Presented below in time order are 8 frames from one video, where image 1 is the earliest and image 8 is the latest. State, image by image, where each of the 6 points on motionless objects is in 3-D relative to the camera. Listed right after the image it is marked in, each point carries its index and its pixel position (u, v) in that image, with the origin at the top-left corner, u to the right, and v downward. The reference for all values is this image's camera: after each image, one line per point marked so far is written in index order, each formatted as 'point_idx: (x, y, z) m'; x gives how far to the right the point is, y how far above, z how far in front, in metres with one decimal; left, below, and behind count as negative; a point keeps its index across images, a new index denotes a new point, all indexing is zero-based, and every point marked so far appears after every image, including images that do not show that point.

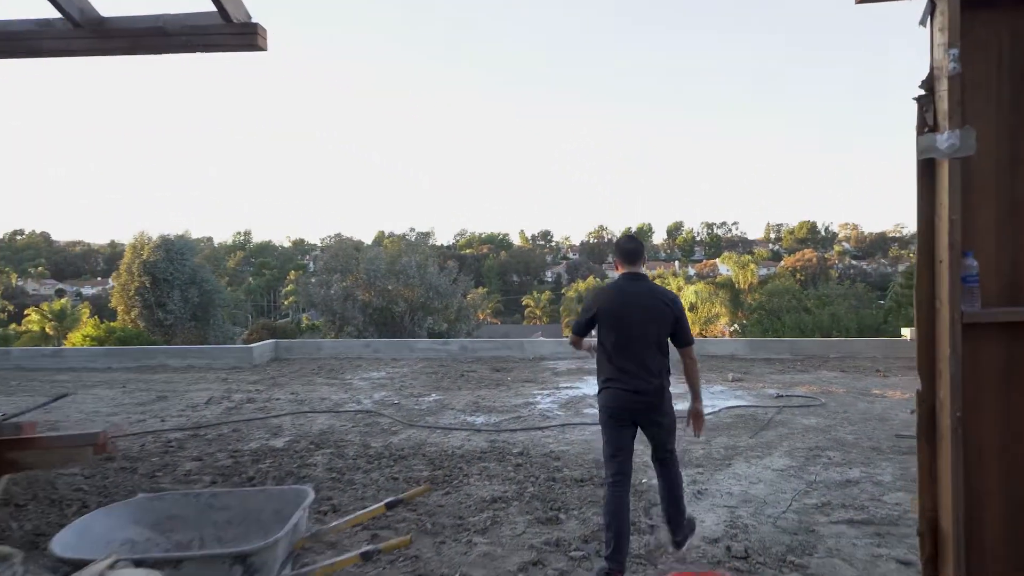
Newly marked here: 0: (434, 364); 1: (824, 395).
0: (-1.3, -1.3, +10.3) m
1: (+3.8, -1.3, +7.5) m
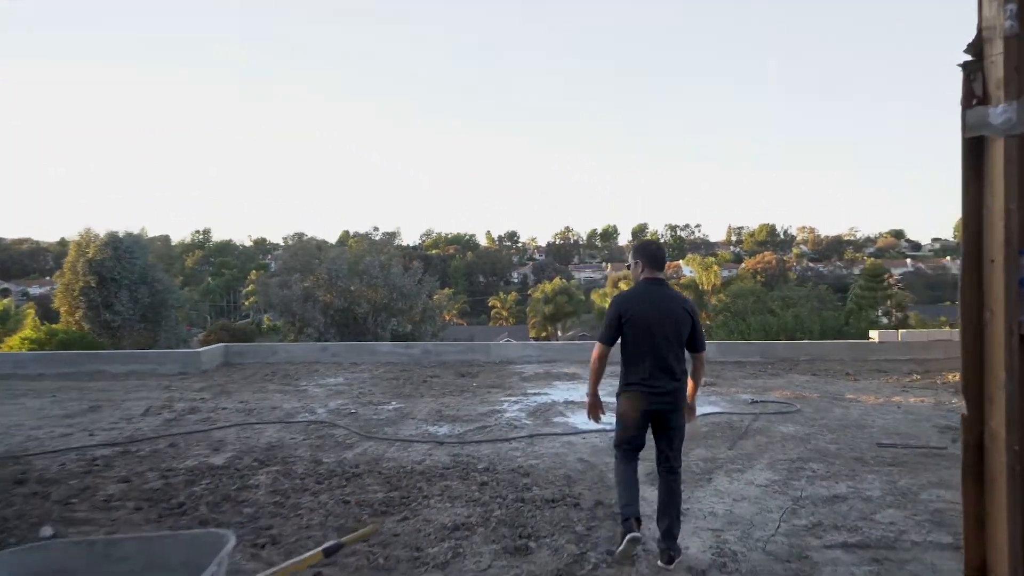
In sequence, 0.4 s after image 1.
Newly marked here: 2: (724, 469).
0: (-1.9, -1.3, +9.8) m
1: (+3.4, -1.3, +7.3) m
2: (+1.6, -1.4, +4.6) m
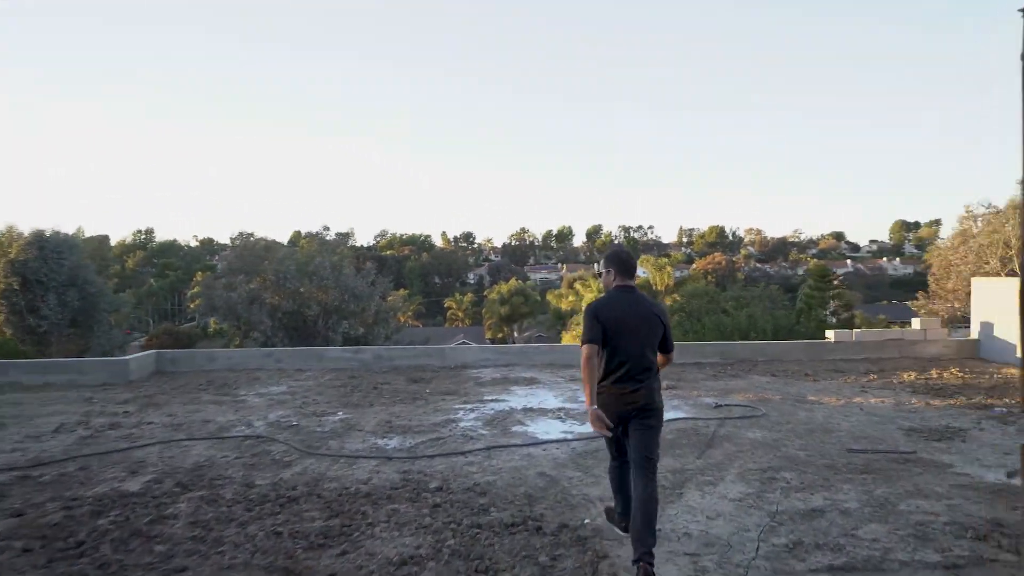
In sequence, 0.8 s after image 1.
0: (-2.6, -1.3, +9.2) m
1: (+2.9, -1.3, +7.1) m
2: (+1.3, -1.4, +4.4) m
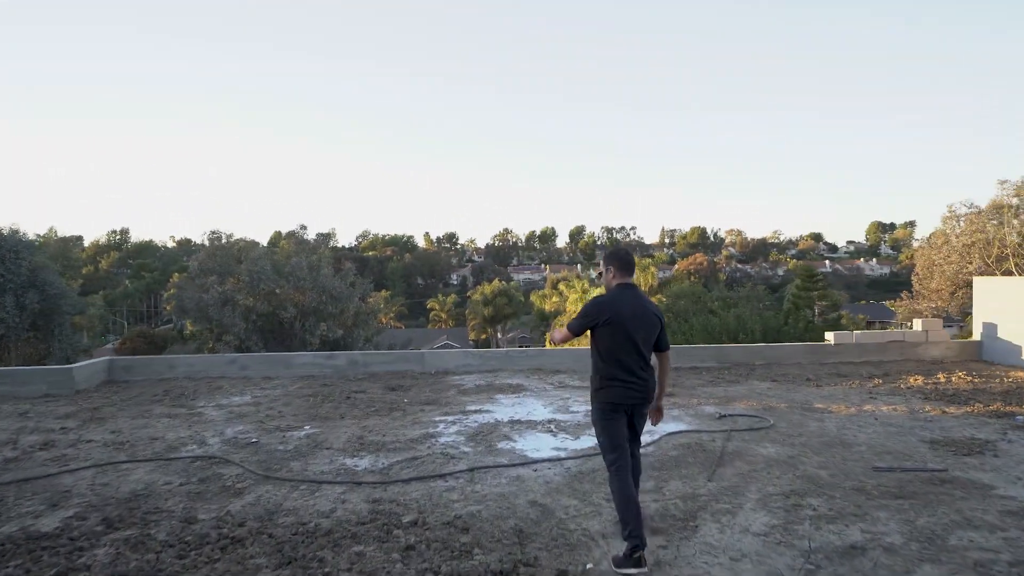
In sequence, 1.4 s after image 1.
0: (-2.8, -1.4, +8.5) m
1: (+2.7, -1.3, +6.6) m
2: (+1.2, -1.4, +3.8) m
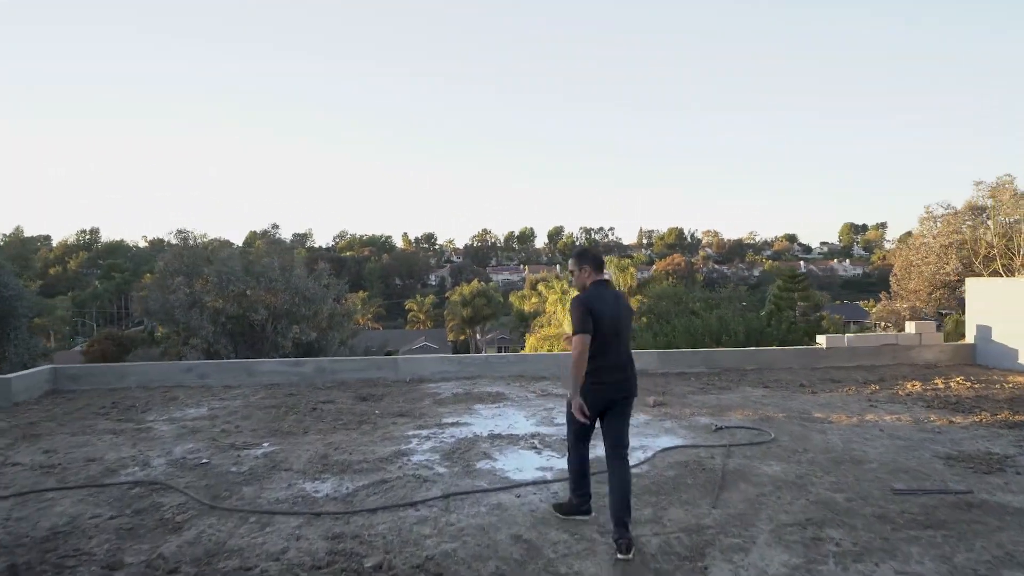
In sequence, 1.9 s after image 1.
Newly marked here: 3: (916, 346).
0: (-3.0, -1.4, +7.9) m
1: (+2.5, -1.4, +6.1) m
2: (+1.1, -1.4, +3.3) m
3: (+6.3, -0.9, +9.4) m
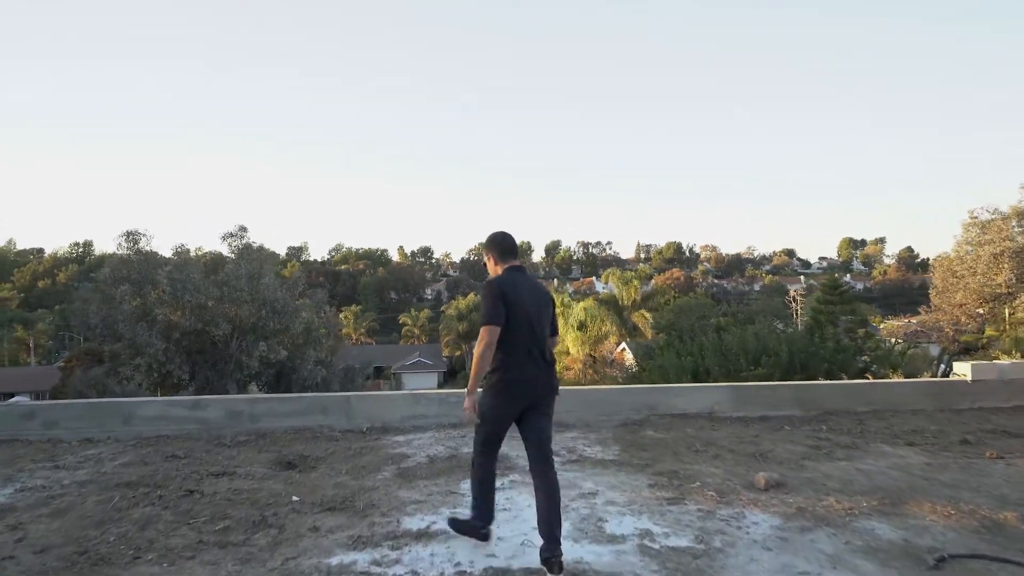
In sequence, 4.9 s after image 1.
0: (-3.0, -1.4, +5.0) m
1: (+2.6, -1.4, +3.3) m
2: (+1.2, -1.3, +0.4) m
3: (+6.3, -1.0, +6.6) m
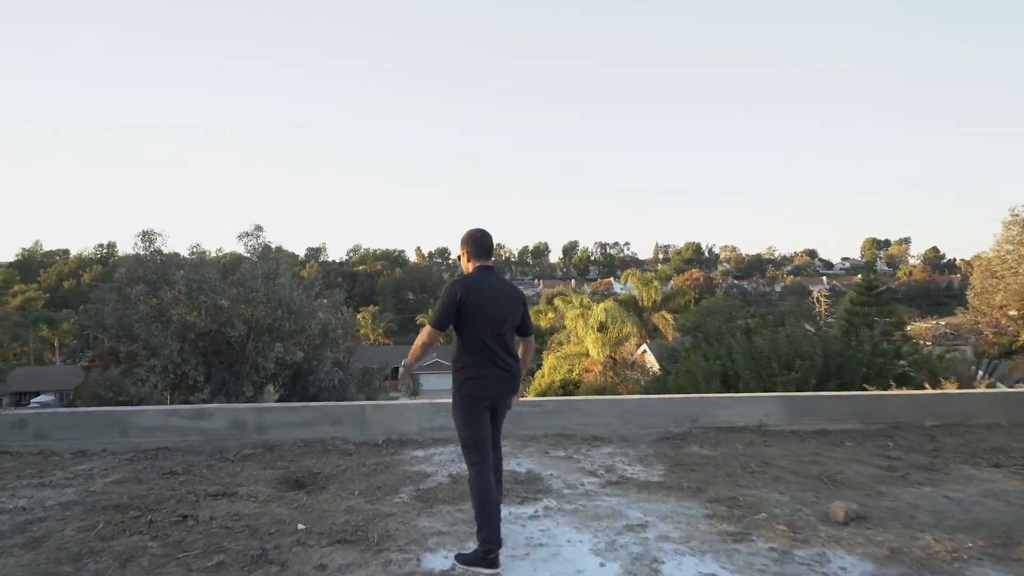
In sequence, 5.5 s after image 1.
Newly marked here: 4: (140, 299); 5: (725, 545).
0: (-2.7, -1.4, +4.6) m
1: (+2.8, -1.4, +2.7) m
2: (+1.3, -1.3, -0.1) m
3: (+6.6, -1.0, +5.9) m
4: (-11.4, -0.3, +18.6) m
5: (+1.1, -1.4, +3.2) m
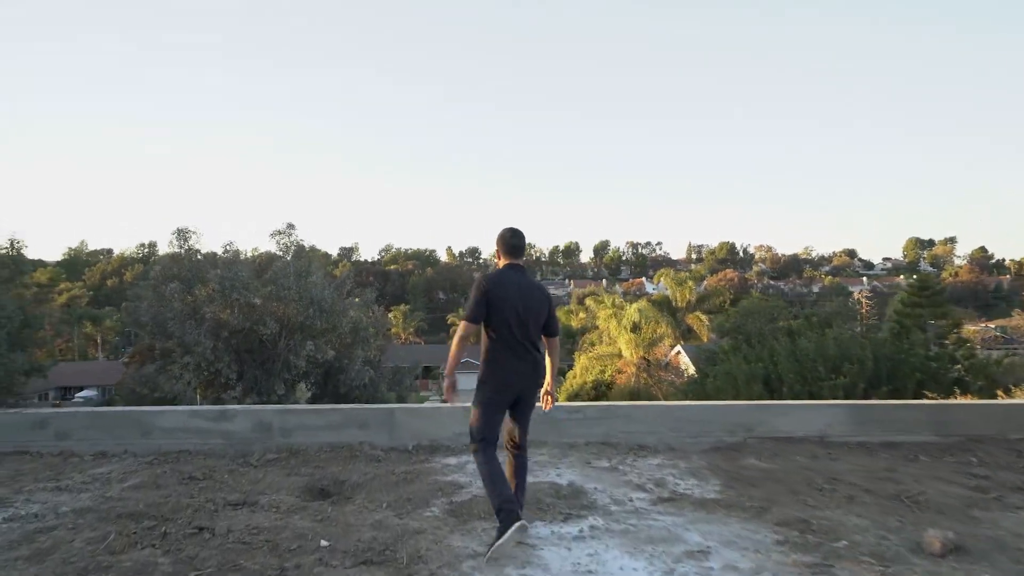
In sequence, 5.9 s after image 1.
0: (-2.4, -1.4, +4.3) m
1: (+3.0, -1.3, +2.1) m
2: (+1.4, -1.3, -0.6) m
3: (+7.0, -1.0, +5.2) m
4: (-10.4, -0.2, +18.8) m
5: (+1.4, -1.3, +2.8) m
